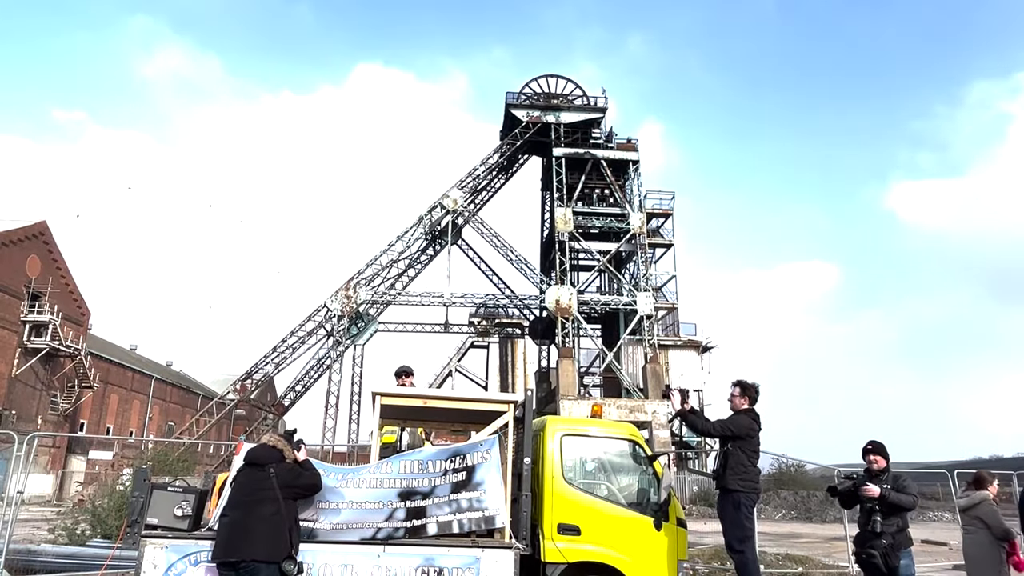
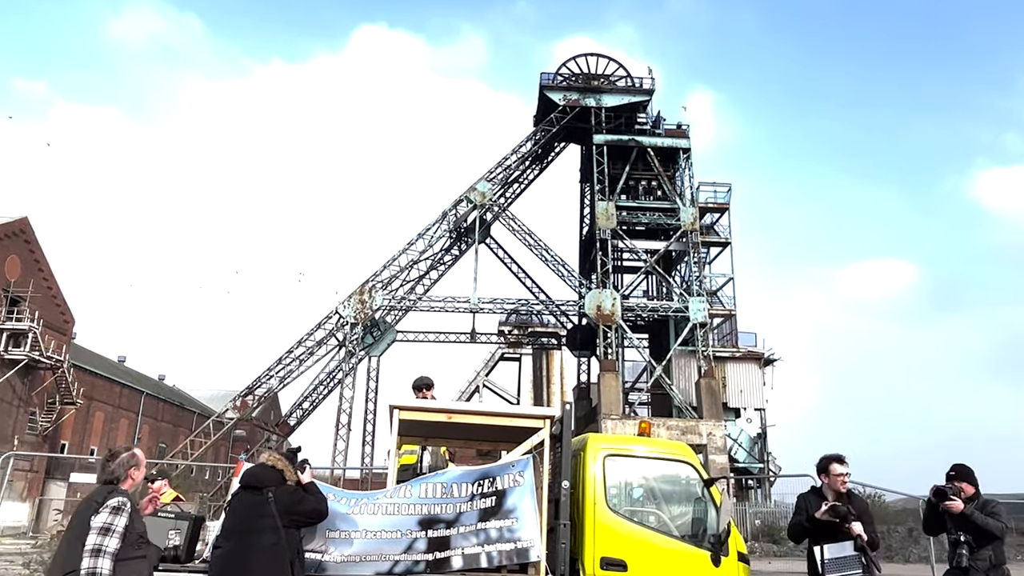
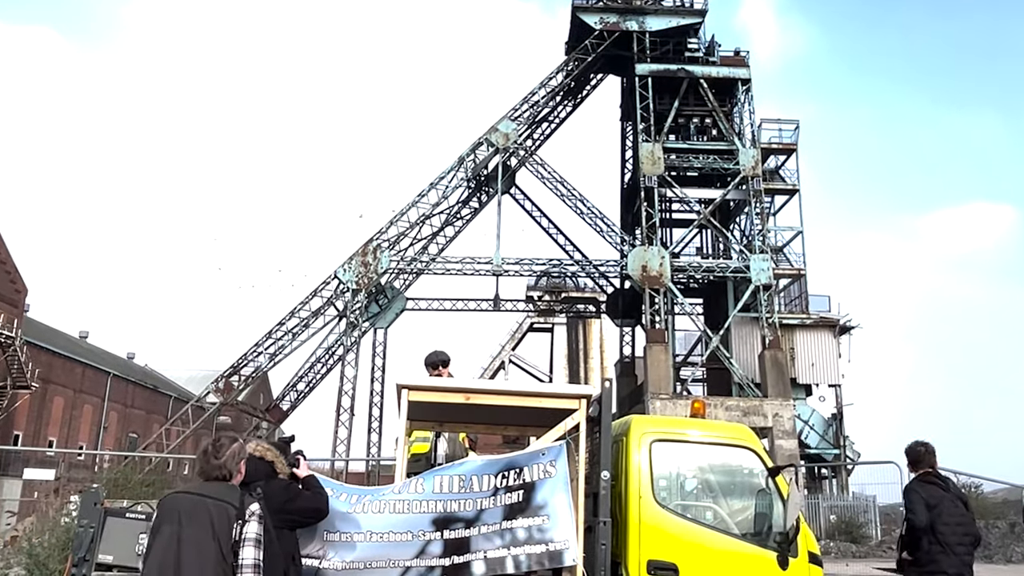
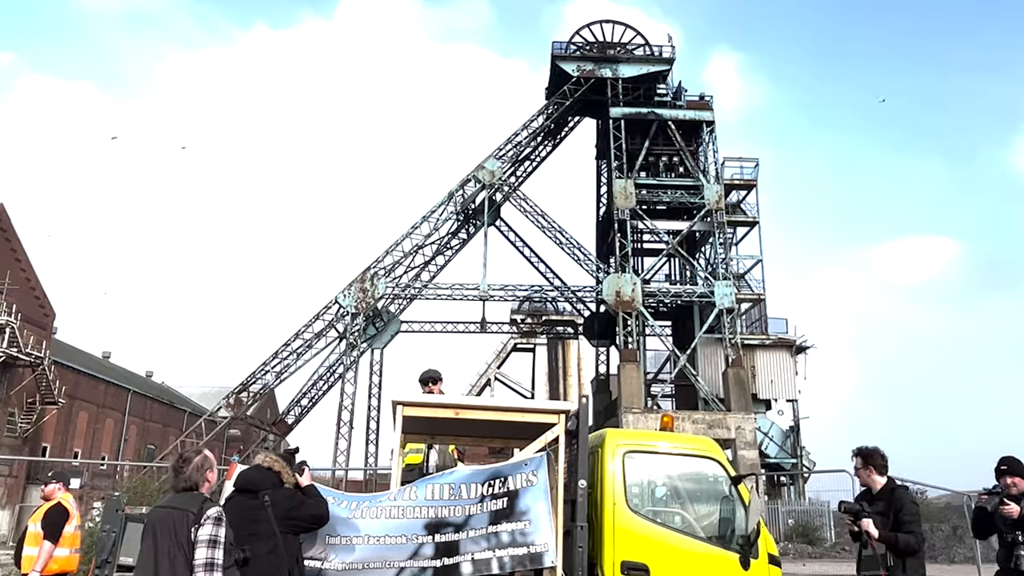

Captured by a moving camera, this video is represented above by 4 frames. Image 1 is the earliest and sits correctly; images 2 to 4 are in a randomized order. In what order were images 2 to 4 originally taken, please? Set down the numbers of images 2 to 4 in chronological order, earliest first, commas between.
2, 4, 3
